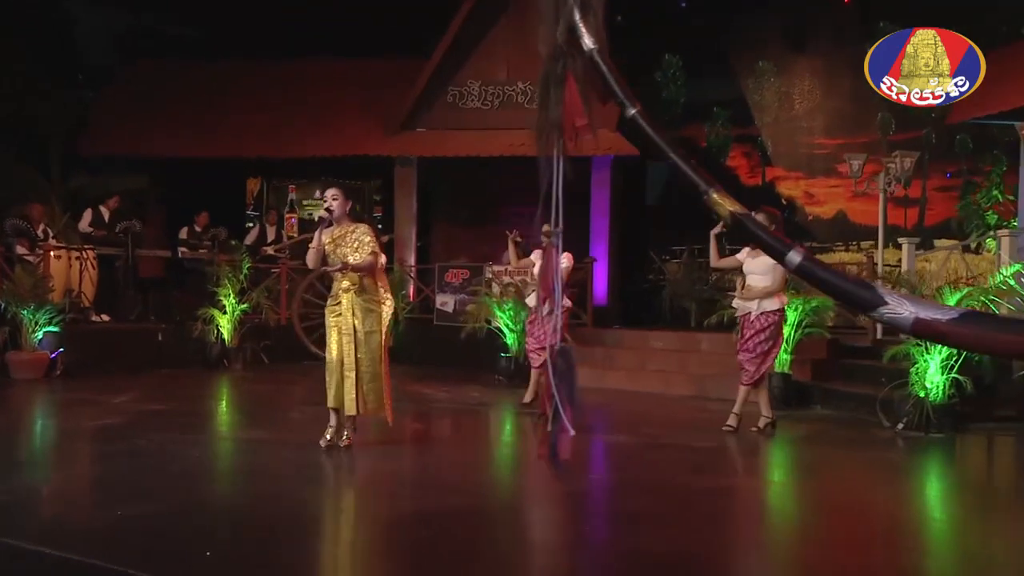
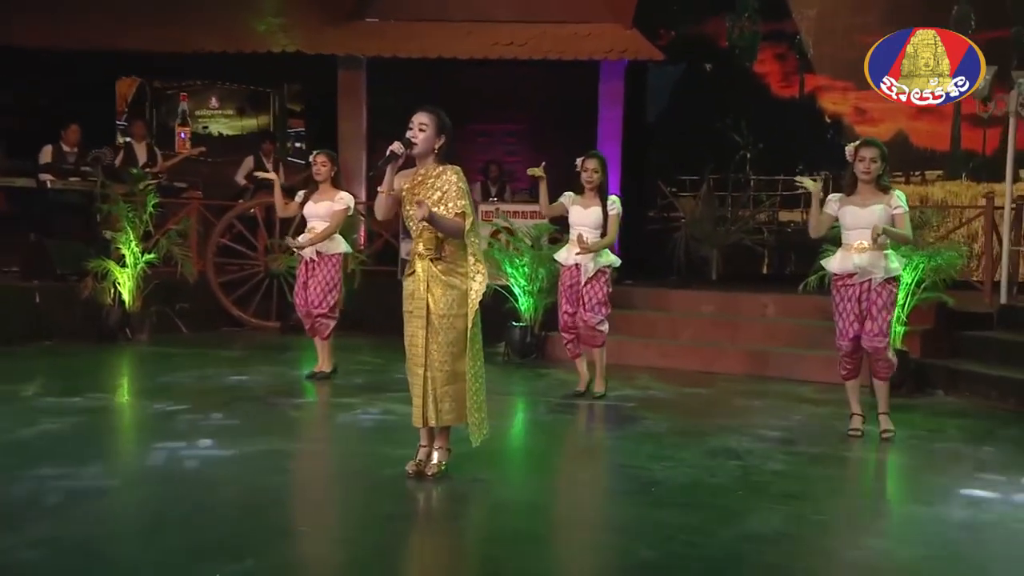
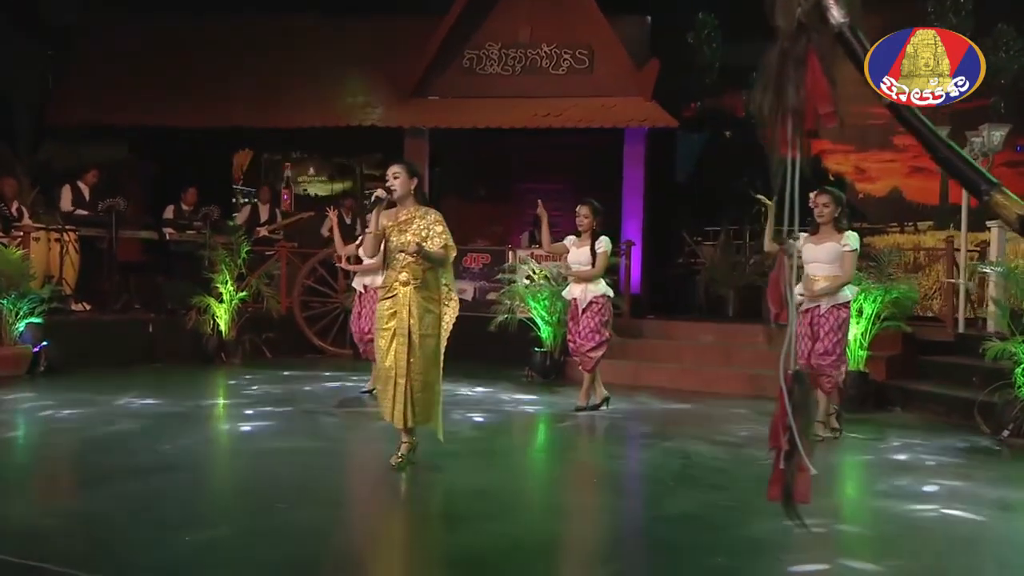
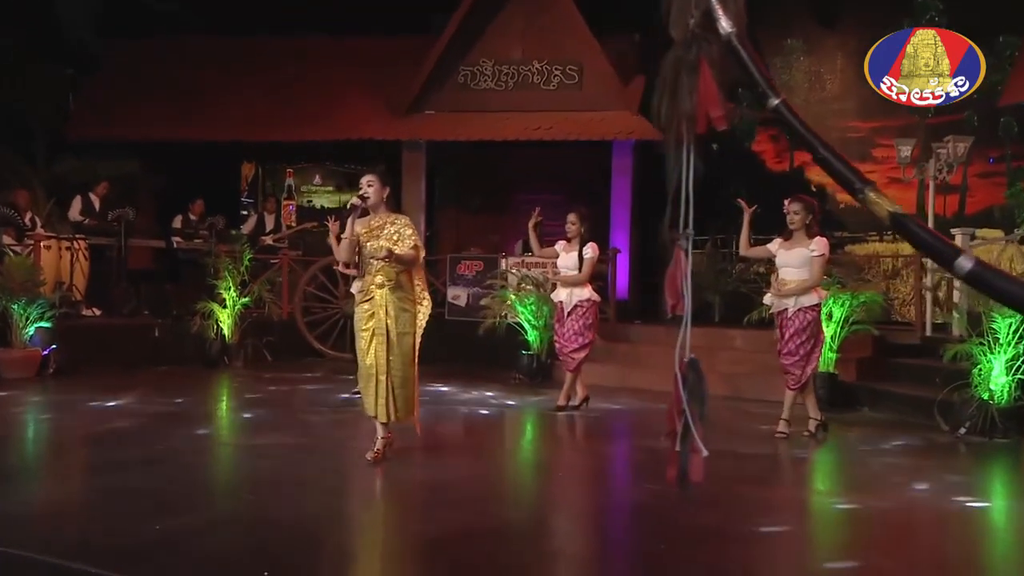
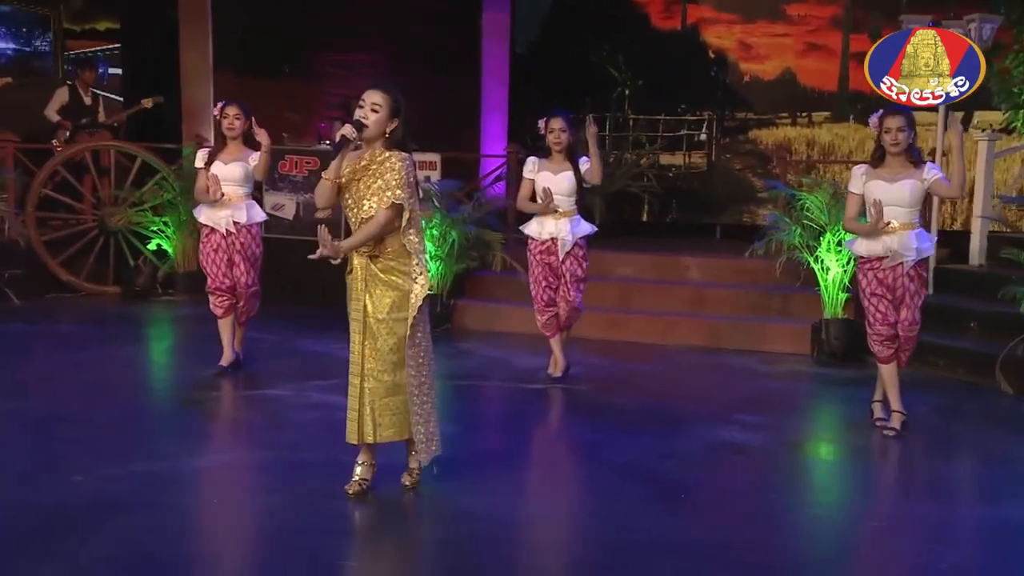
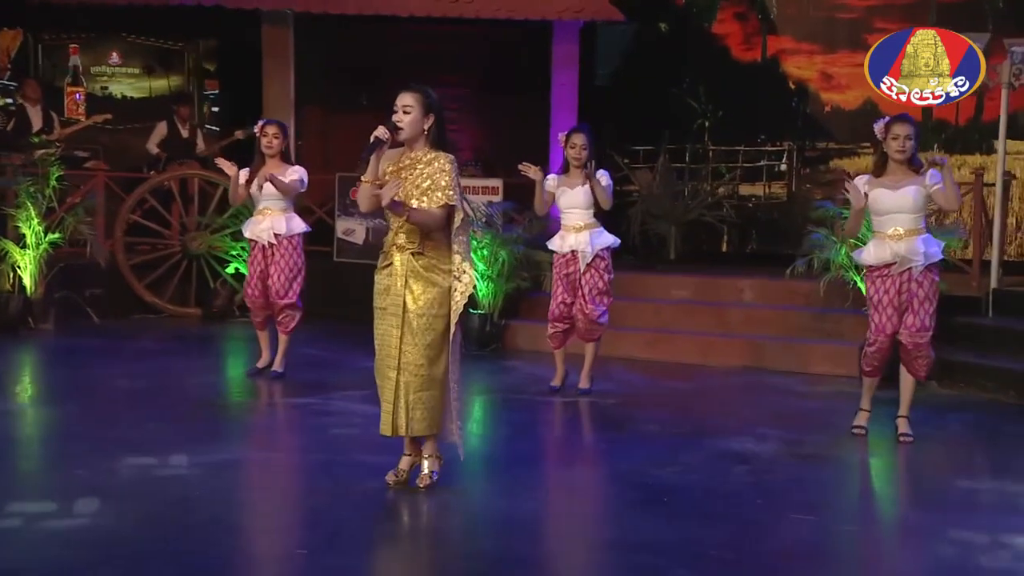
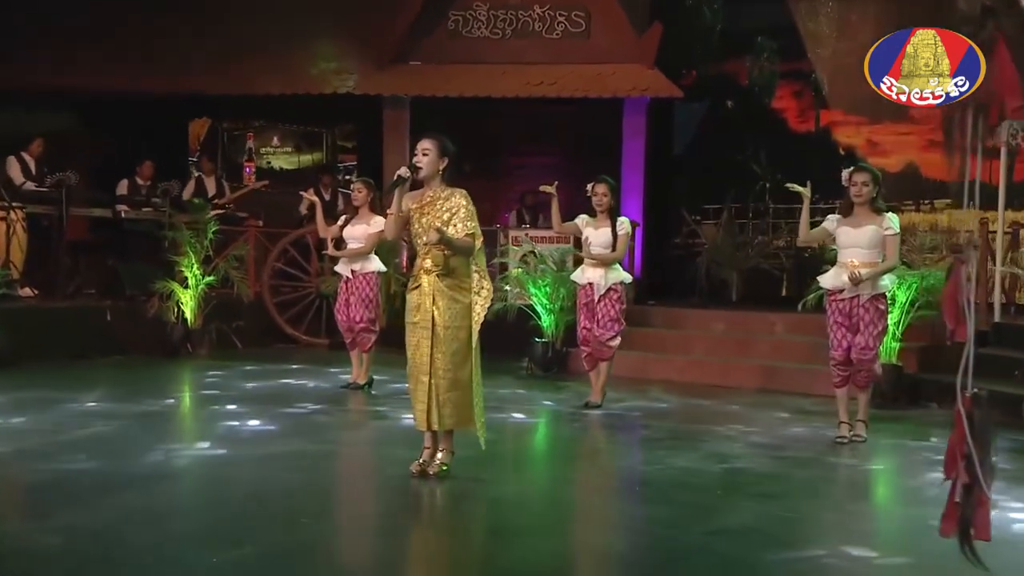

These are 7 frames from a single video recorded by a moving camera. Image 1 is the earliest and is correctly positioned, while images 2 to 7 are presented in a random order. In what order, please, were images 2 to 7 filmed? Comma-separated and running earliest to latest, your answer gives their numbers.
4, 3, 7, 2, 6, 5
